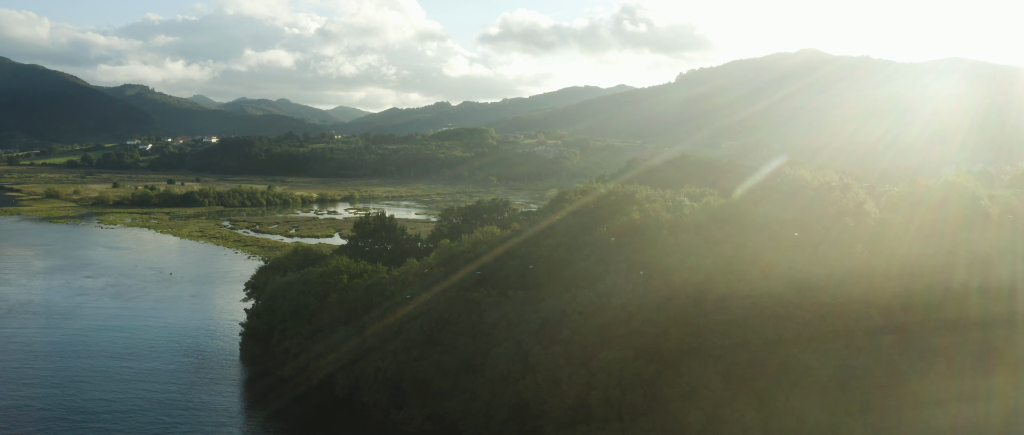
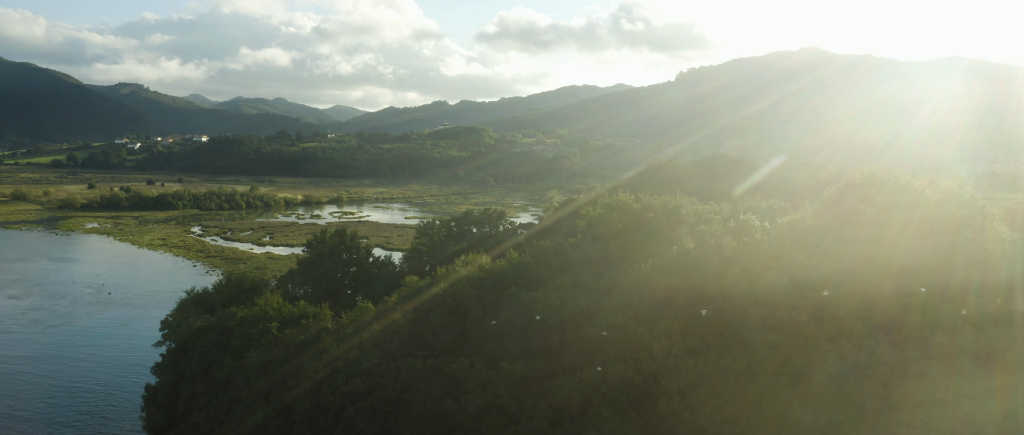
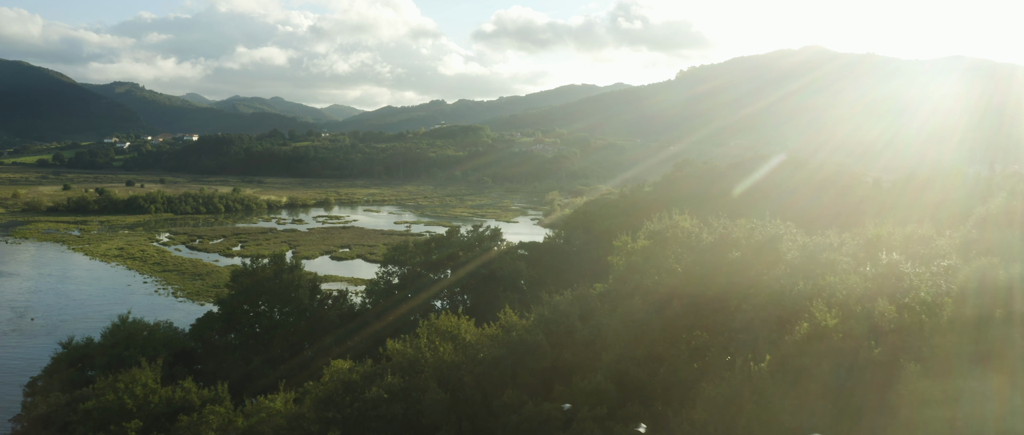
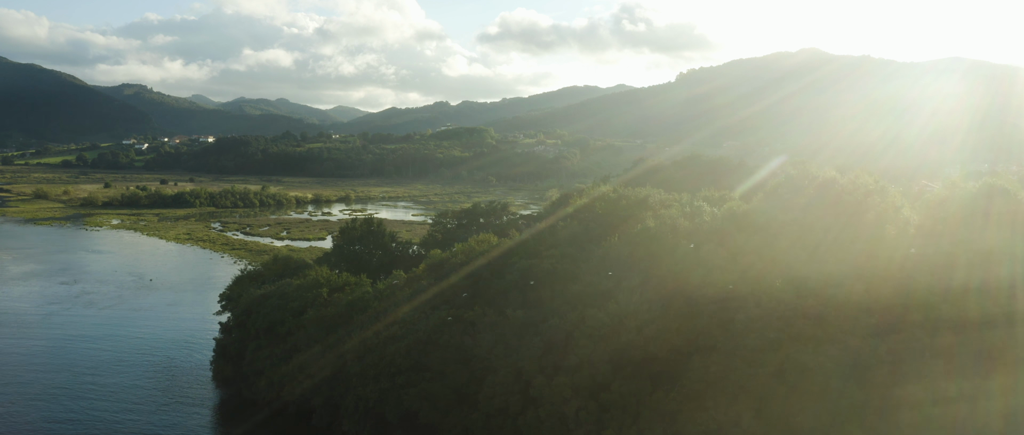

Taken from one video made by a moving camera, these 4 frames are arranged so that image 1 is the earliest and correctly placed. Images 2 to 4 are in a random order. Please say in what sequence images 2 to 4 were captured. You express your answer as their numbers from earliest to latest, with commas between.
4, 2, 3
